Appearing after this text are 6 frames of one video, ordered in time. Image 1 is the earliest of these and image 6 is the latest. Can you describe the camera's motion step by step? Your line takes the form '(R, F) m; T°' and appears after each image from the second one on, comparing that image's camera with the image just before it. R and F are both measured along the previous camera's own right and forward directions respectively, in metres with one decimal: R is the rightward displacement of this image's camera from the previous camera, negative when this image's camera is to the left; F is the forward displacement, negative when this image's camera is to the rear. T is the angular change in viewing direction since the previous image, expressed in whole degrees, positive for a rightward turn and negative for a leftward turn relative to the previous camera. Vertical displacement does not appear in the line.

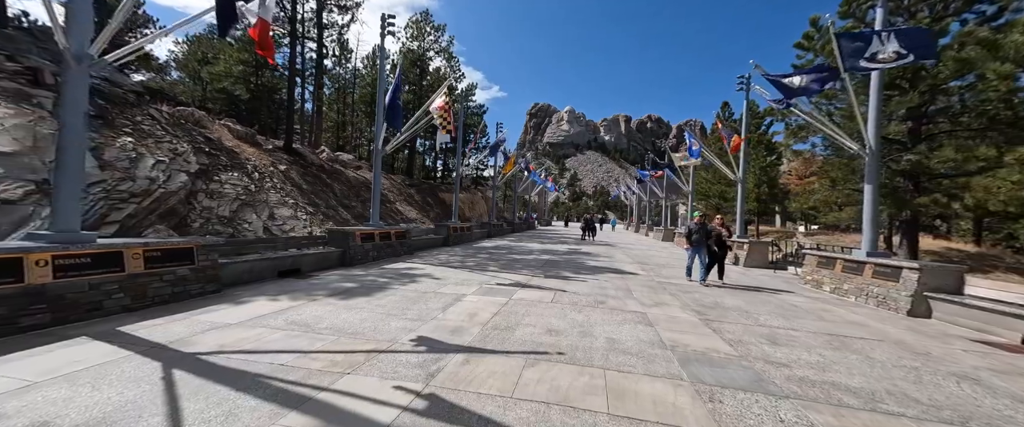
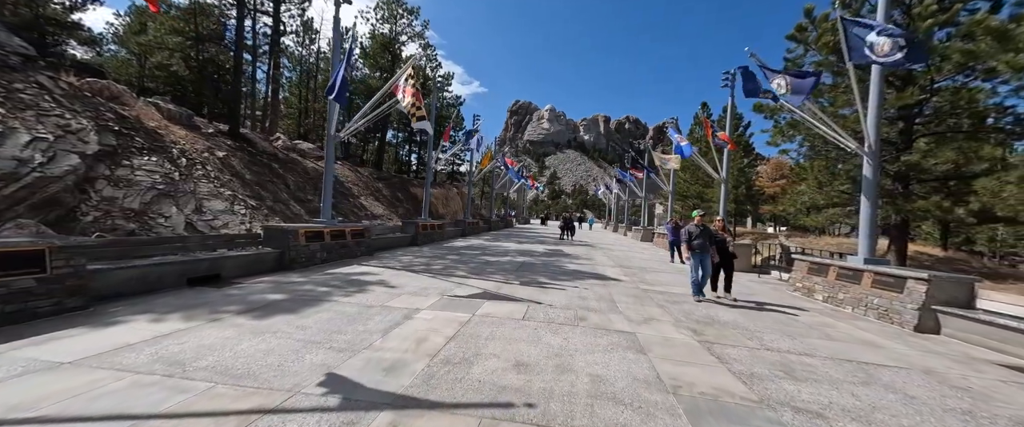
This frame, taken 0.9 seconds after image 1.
(+0.2, +1.2) m; +3°
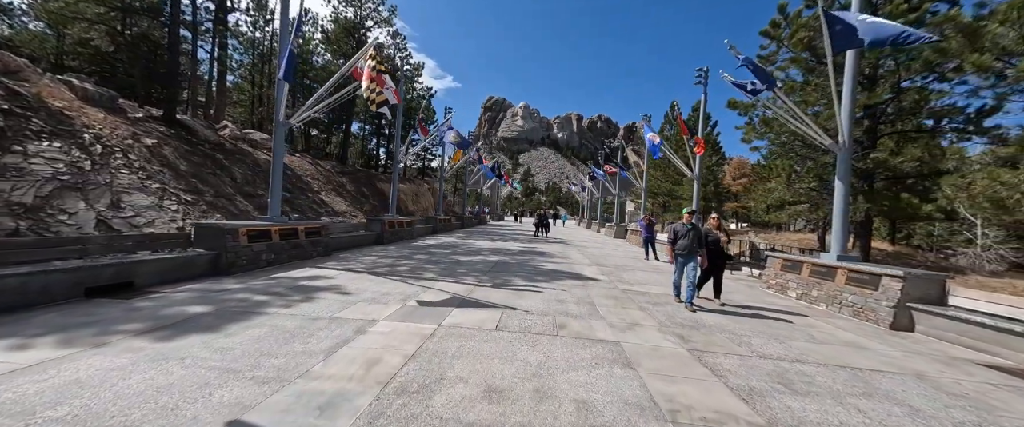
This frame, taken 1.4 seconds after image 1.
(0.0, +0.7) m; +4°
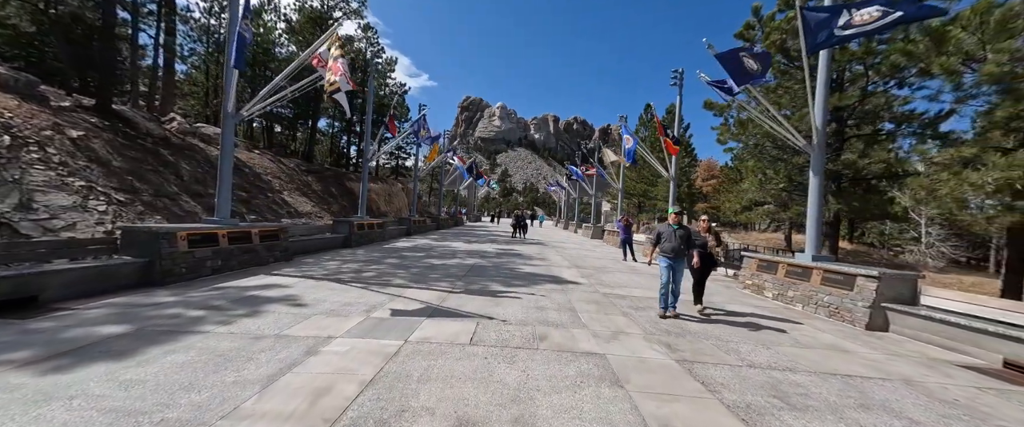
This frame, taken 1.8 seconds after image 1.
(0.0, +0.5) m; +4°
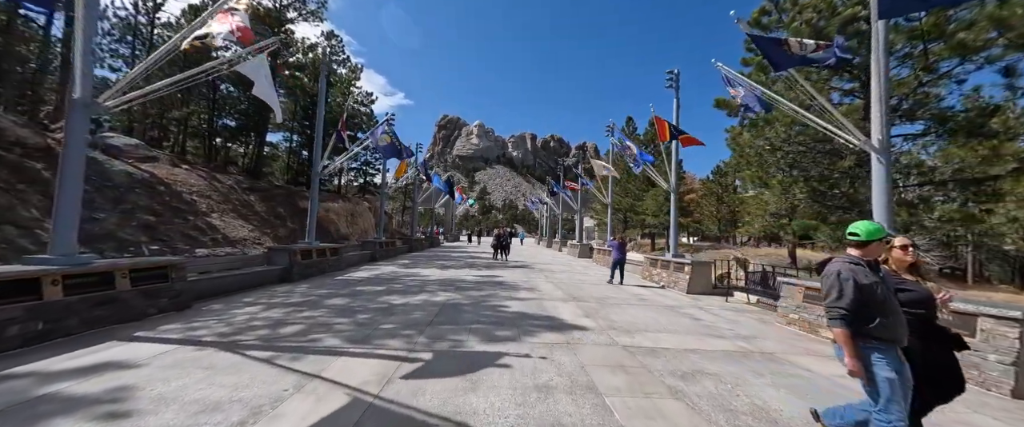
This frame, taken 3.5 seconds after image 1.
(0.0, +2.3) m; +4°
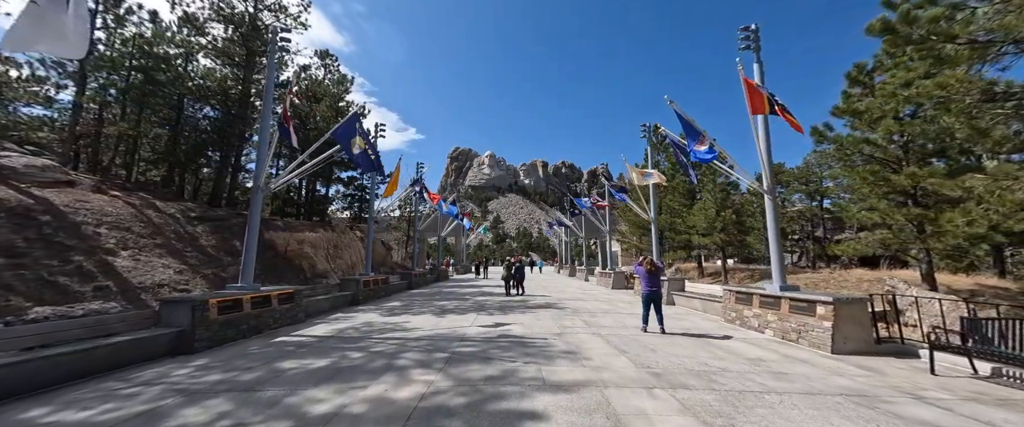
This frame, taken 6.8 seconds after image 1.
(-0.2, +4.1) m; -2°
